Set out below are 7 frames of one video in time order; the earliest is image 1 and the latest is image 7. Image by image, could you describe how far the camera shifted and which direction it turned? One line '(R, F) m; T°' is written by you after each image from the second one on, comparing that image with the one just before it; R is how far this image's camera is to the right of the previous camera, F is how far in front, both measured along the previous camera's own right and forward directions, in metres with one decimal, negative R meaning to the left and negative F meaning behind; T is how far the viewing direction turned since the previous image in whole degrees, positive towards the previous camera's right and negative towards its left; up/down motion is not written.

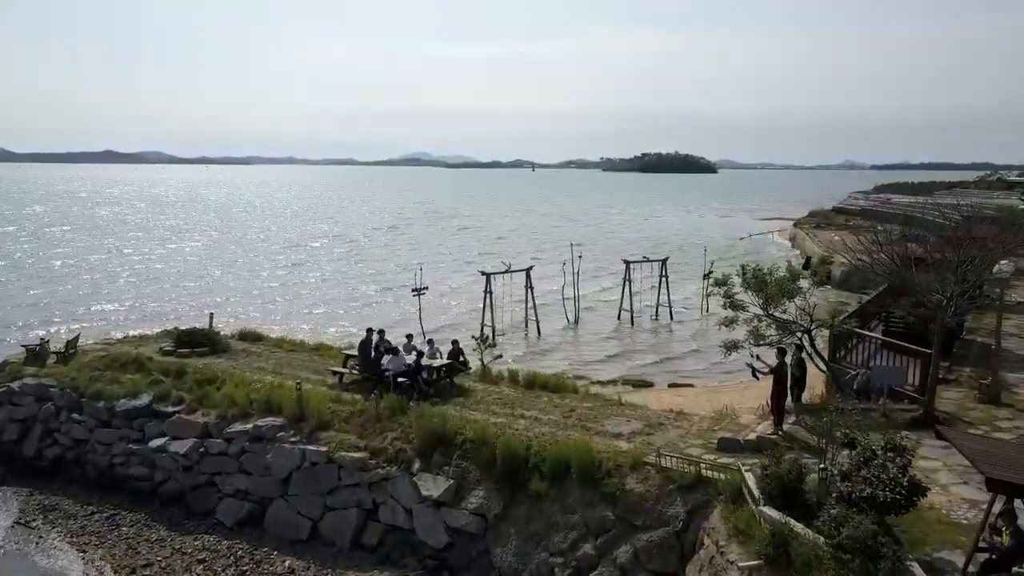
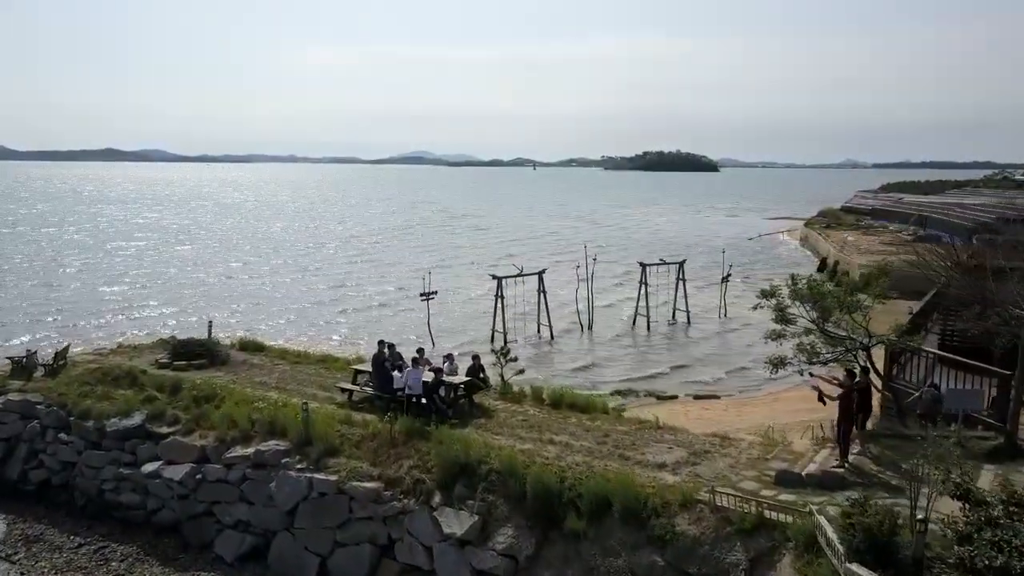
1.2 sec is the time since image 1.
(-0.4, +1.2) m; 0°
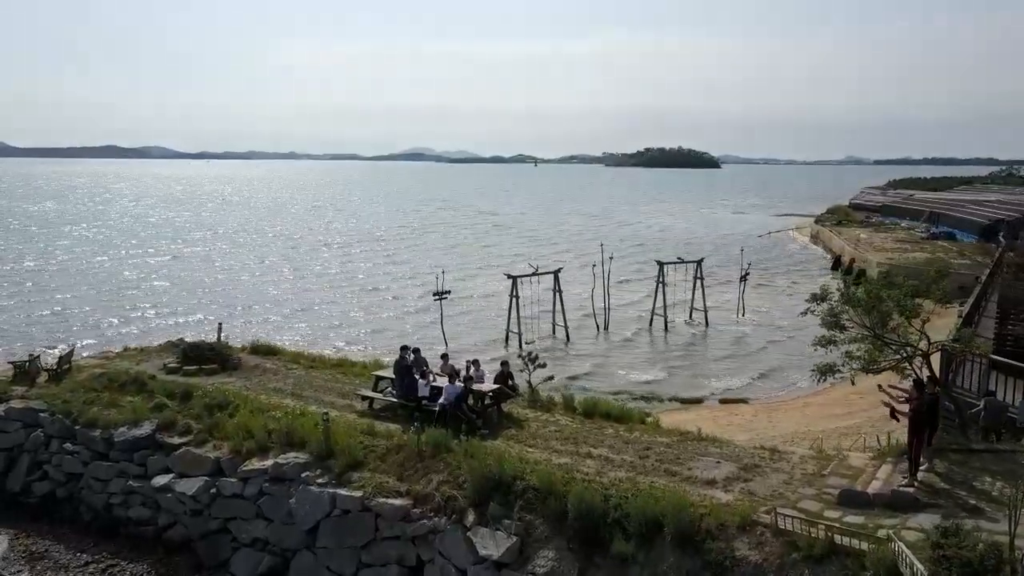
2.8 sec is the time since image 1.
(-0.5, +0.7) m; 0°
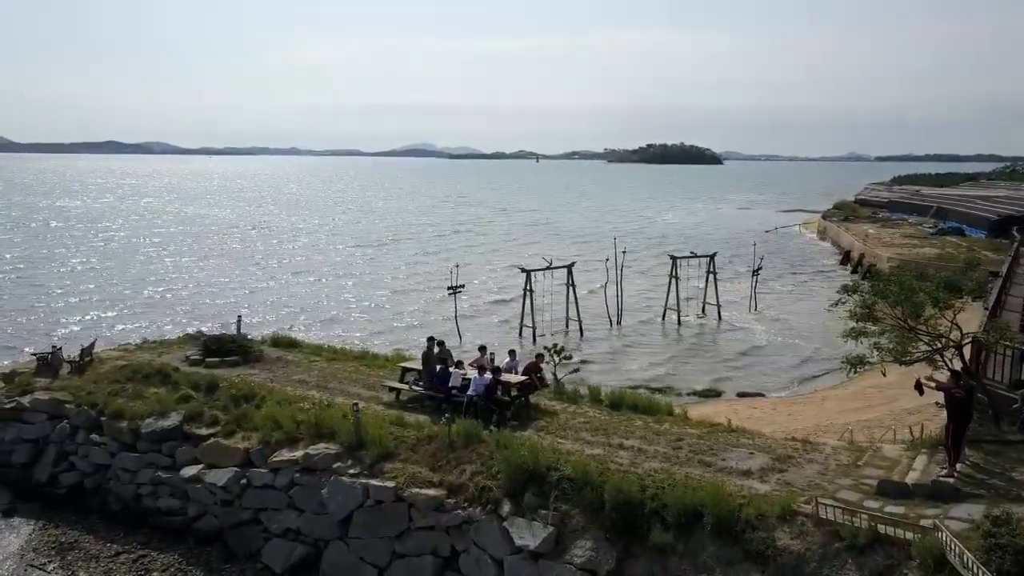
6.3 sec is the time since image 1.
(-0.4, 0.0) m; 0°
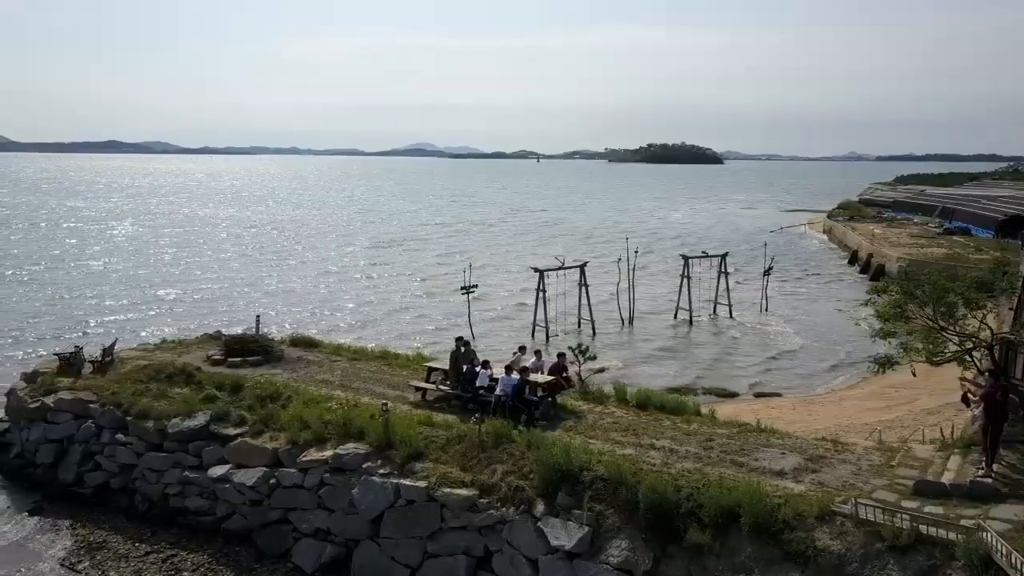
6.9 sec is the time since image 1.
(-0.4, 0.0) m; 0°
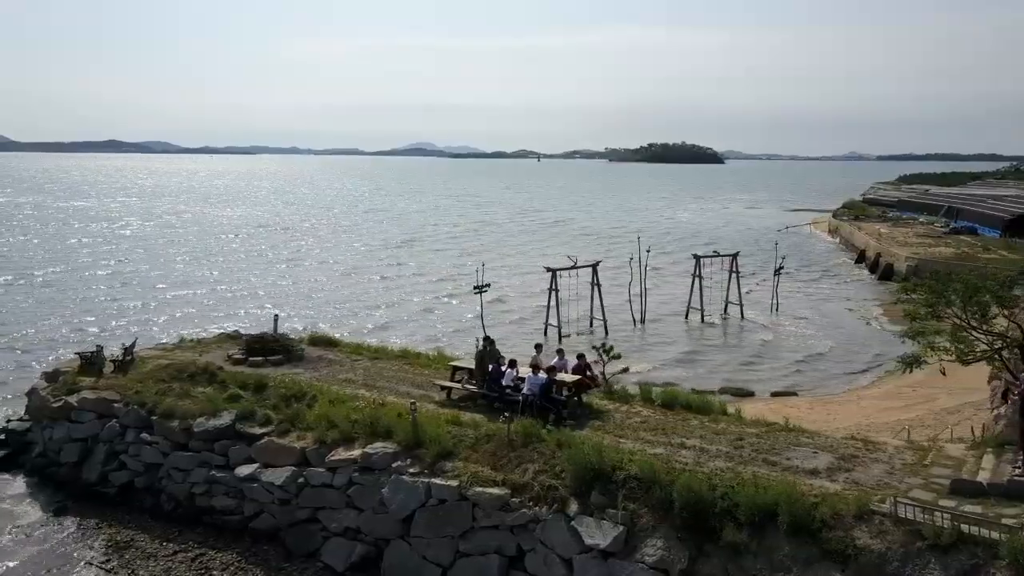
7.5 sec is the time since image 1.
(-0.4, 0.0) m; 0°
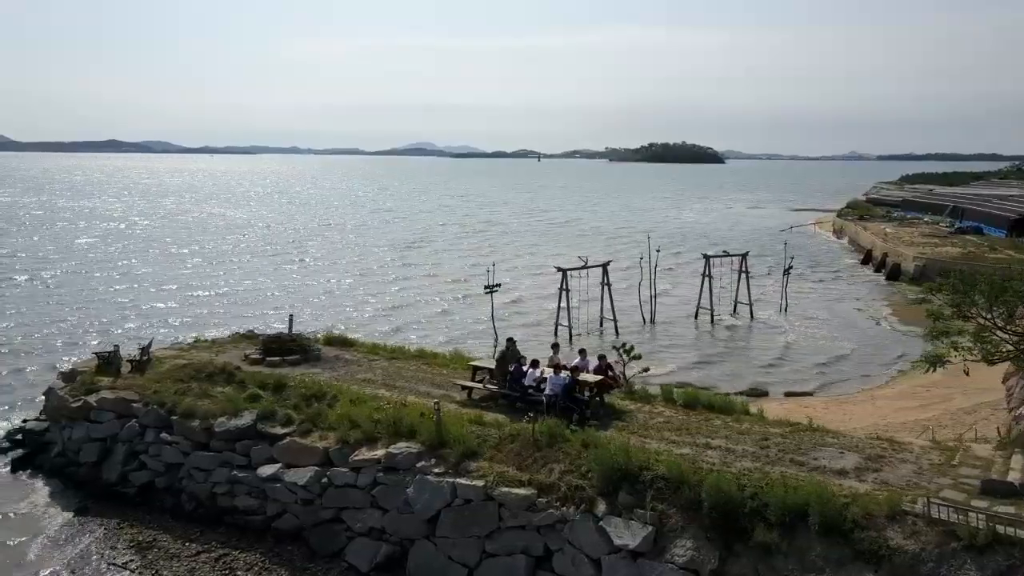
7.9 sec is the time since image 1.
(-0.3, 0.0) m; 0°
